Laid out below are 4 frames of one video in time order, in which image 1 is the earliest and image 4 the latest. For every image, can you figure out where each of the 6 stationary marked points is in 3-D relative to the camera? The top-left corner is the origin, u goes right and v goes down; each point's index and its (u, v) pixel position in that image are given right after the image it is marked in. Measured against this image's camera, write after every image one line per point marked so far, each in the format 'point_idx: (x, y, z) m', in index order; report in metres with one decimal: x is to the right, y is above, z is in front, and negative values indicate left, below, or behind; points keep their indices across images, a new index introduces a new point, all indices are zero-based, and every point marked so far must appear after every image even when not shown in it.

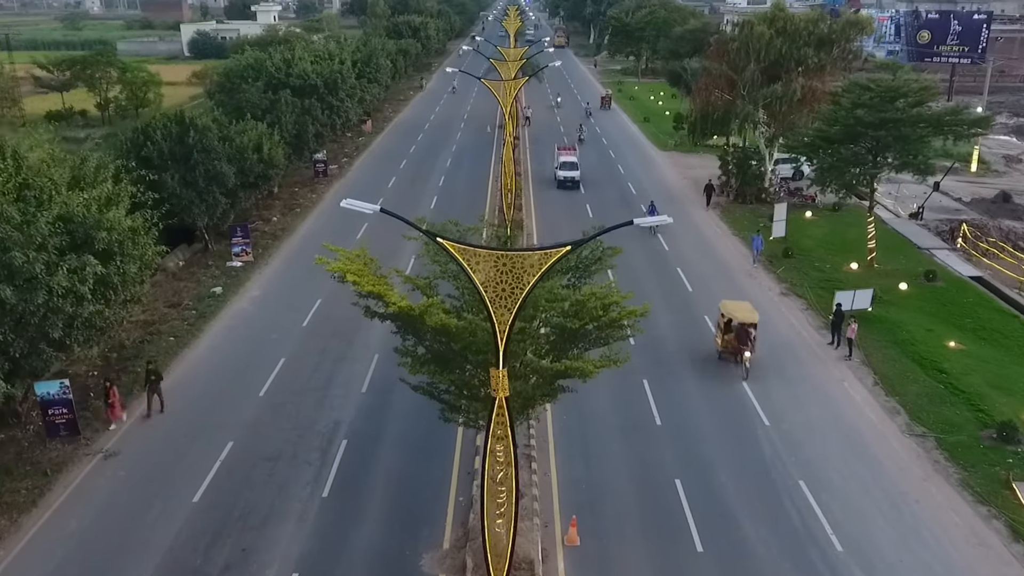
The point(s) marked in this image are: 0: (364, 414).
0: (-3.3, -2.8, +19.0) m
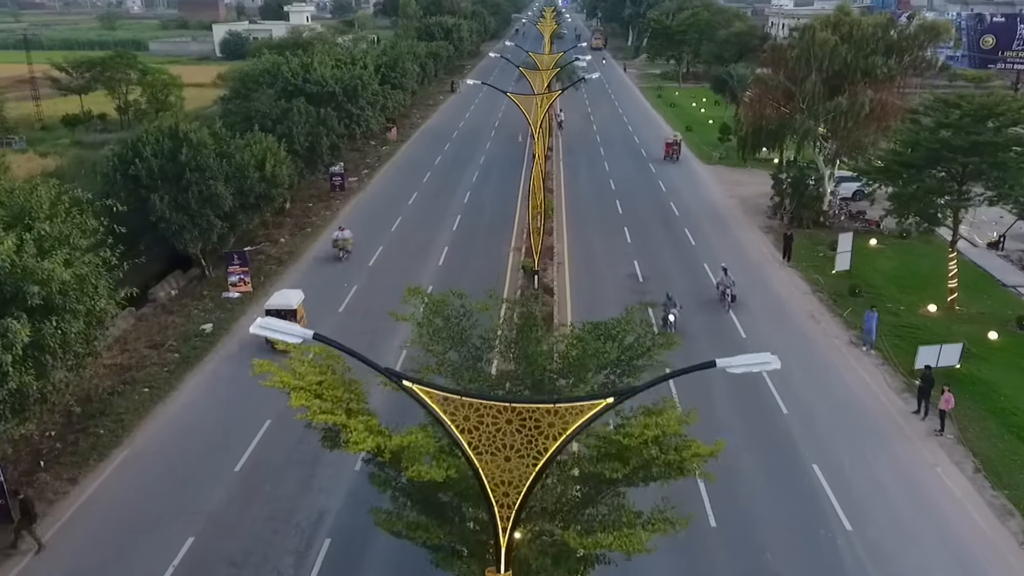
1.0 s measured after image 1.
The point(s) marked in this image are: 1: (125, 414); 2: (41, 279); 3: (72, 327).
0: (-2.9, -3.9, +15.8) m
1: (-8.7, -2.8, +19.1) m
2: (-7.7, +0.2, +14.0) m
3: (-7.6, -0.7, +14.6) m
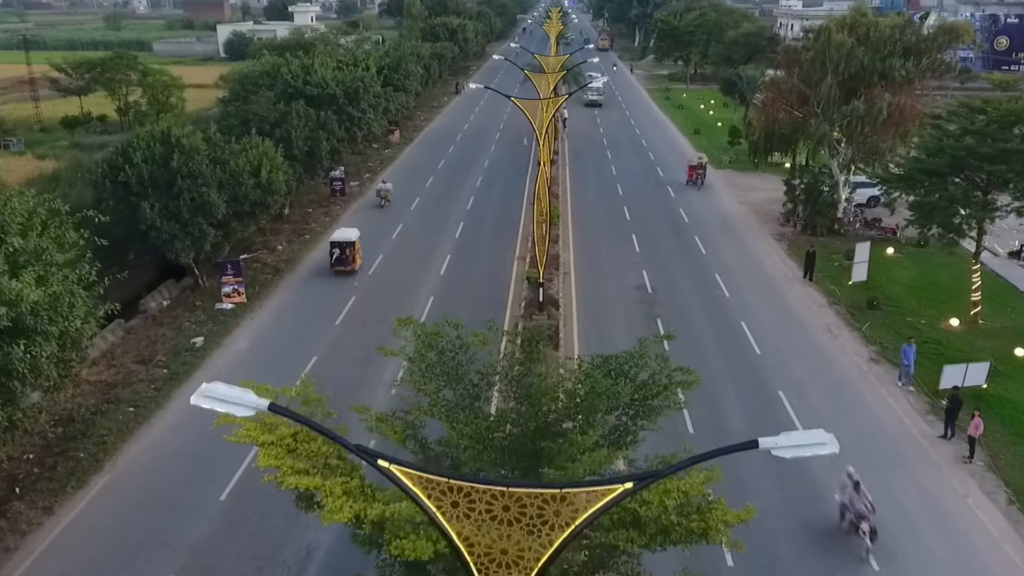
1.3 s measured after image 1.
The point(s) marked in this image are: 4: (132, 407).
0: (-2.9, -4.3, +14.8) m
1: (-8.6, -3.2, +18.1) m
2: (-7.7, -0.2, +13.0) m
3: (-7.5, -1.0, +13.6) m
4: (-8.7, -2.7, +19.5) m
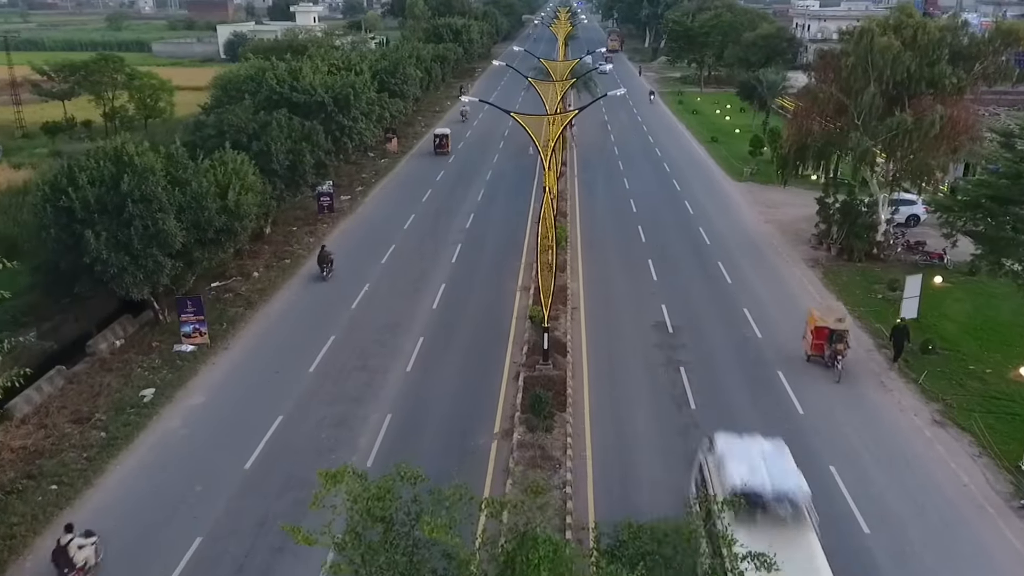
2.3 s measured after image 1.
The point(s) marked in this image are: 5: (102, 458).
0: (-3.0, -5.3, +11.6) m
1: (-8.7, -4.2, +14.9) m
2: (-7.8, -1.2, +9.8) m
3: (-7.6, -2.0, +10.4) m
4: (-8.8, -3.7, +16.3) m
5: (-8.3, -3.4, +17.2) m
